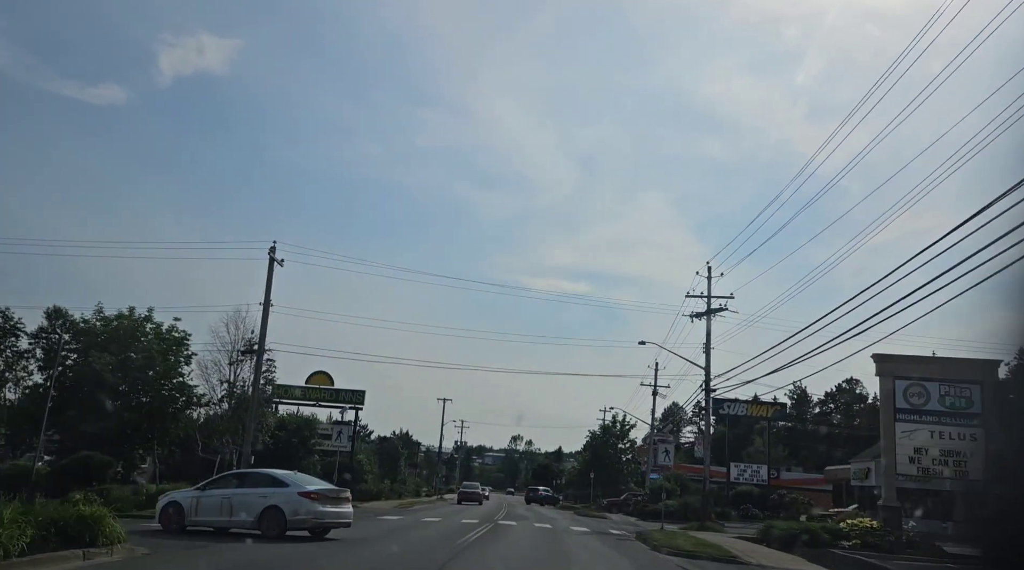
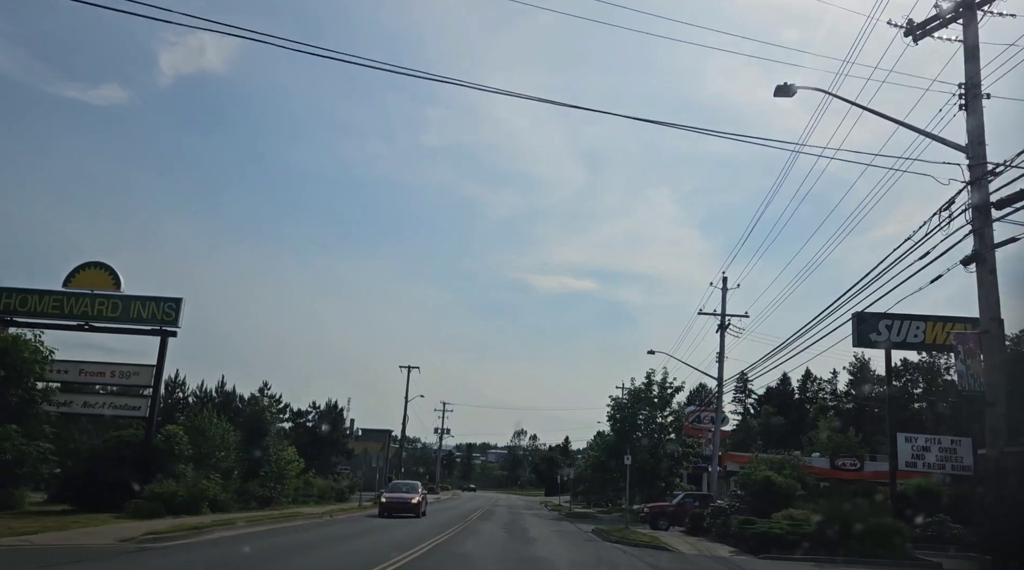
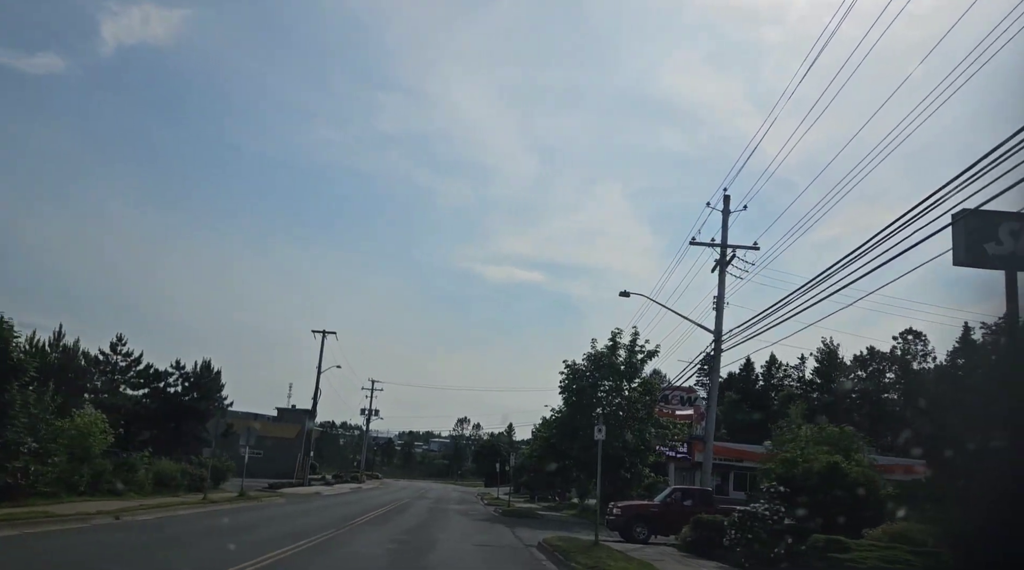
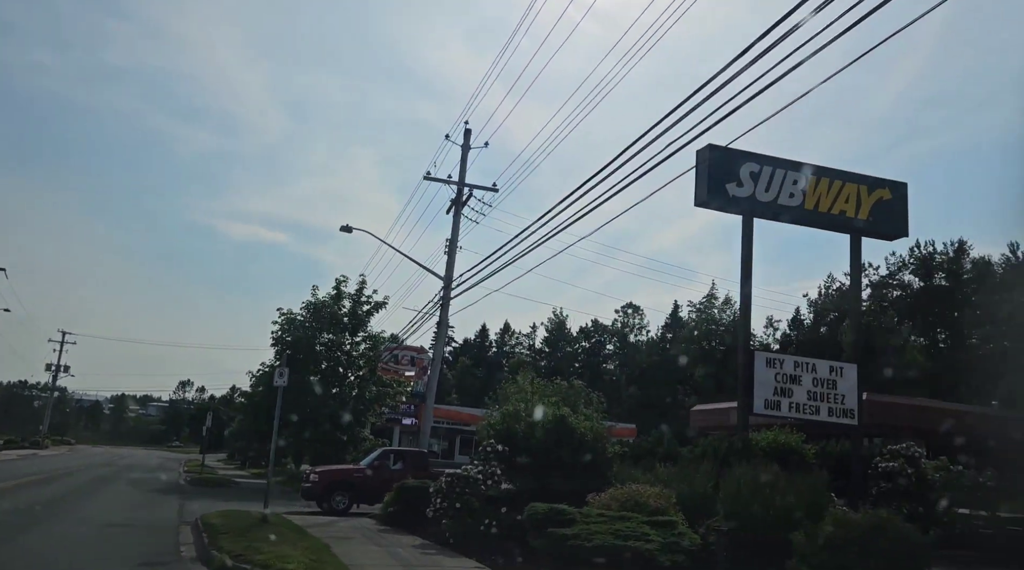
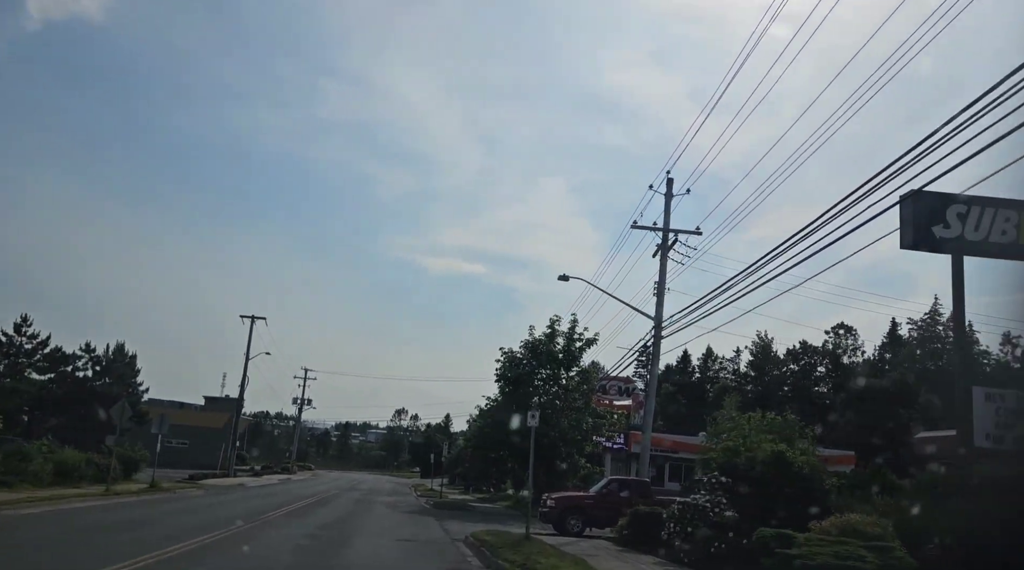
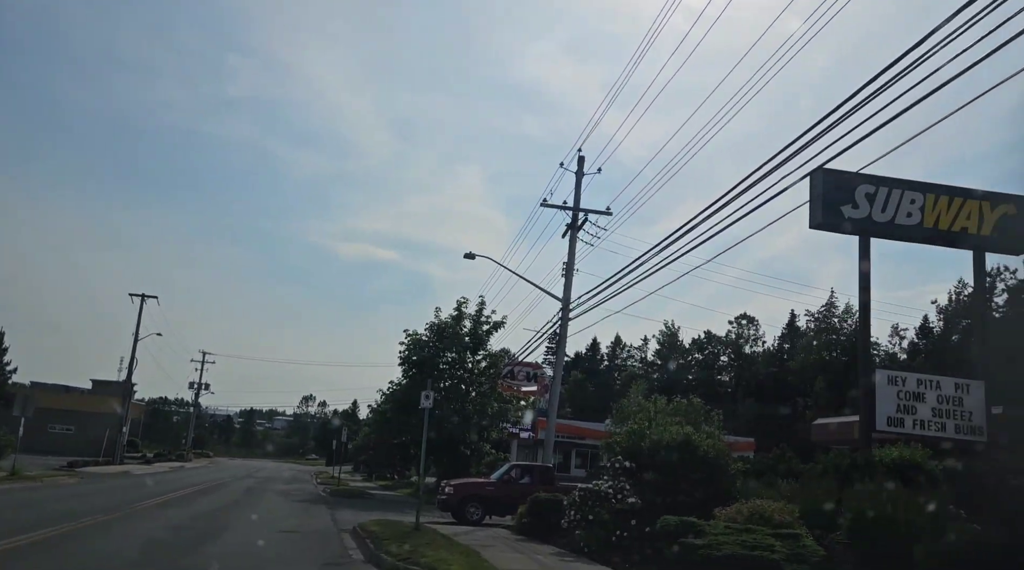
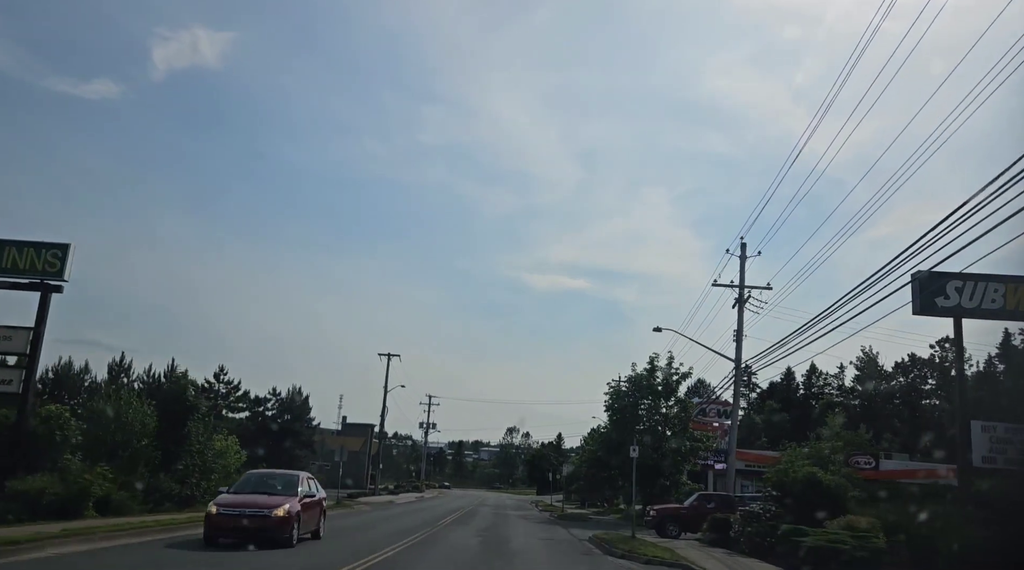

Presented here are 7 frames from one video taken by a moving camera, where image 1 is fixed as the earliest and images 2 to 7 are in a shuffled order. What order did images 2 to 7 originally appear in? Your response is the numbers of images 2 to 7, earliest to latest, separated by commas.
2, 7, 3, 5, 6, 4
